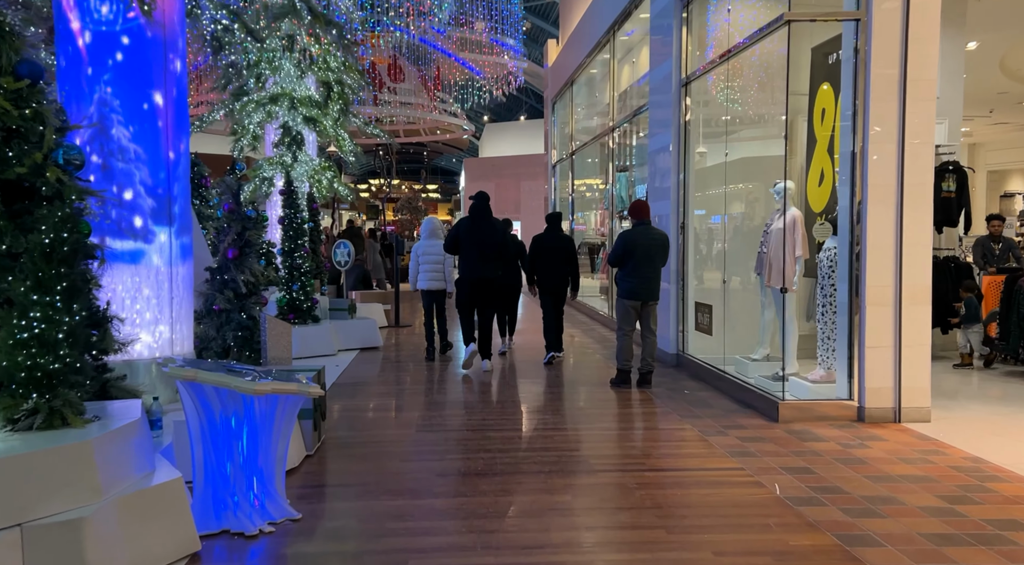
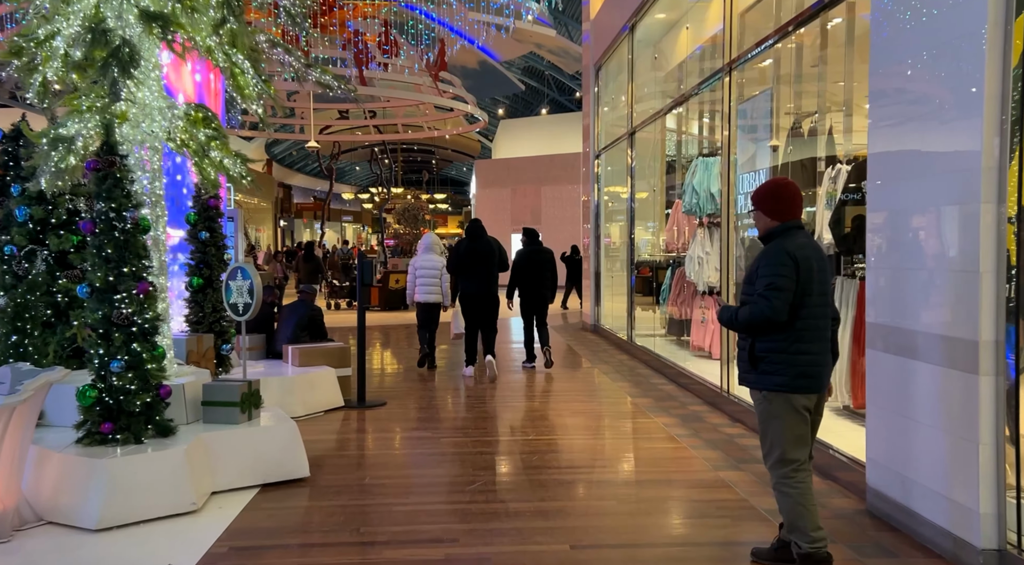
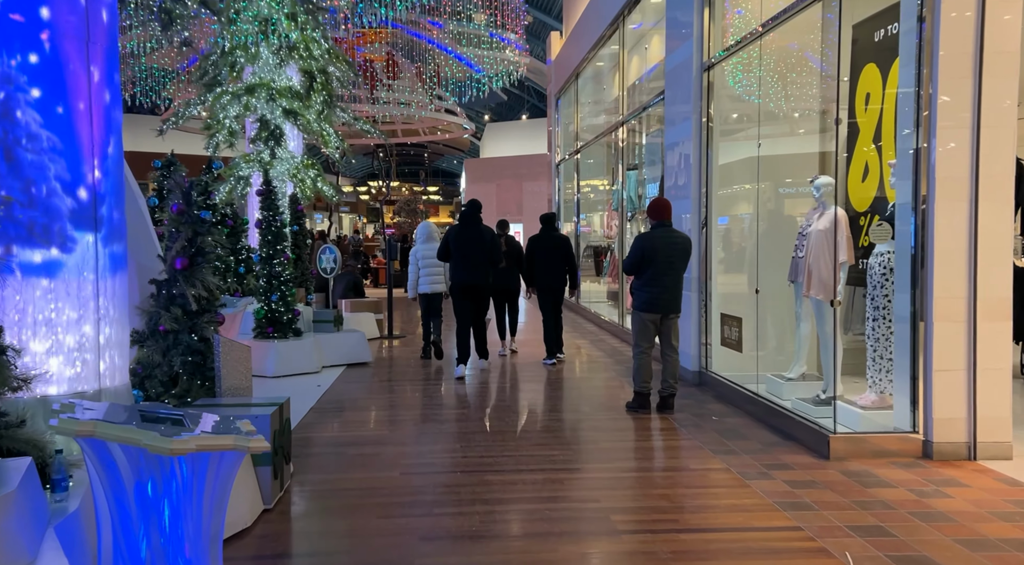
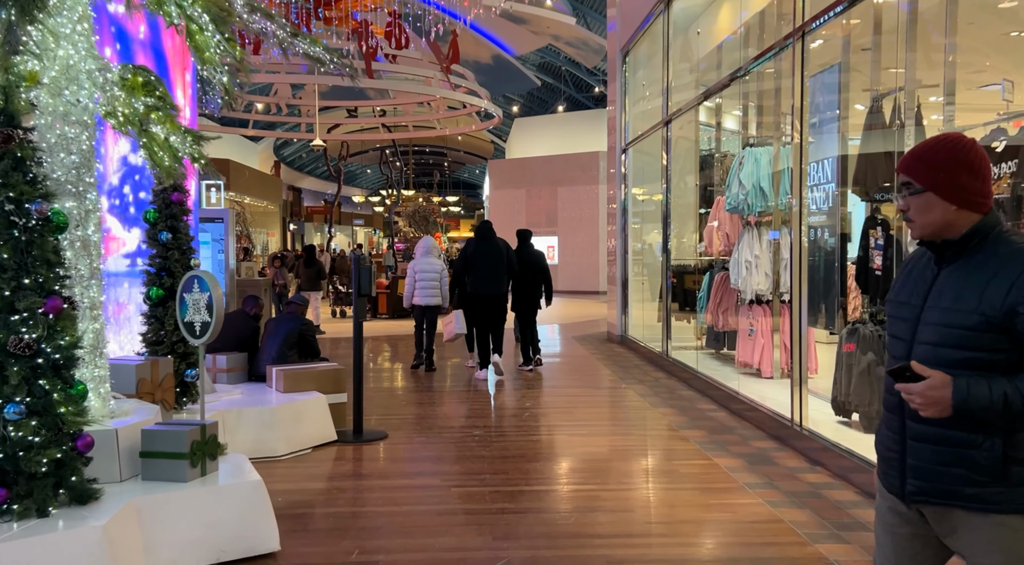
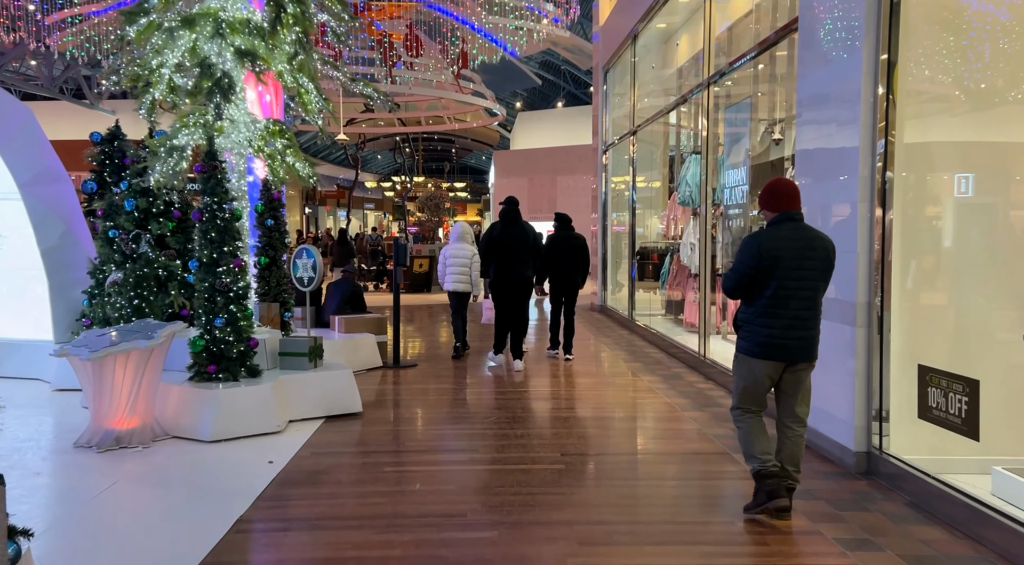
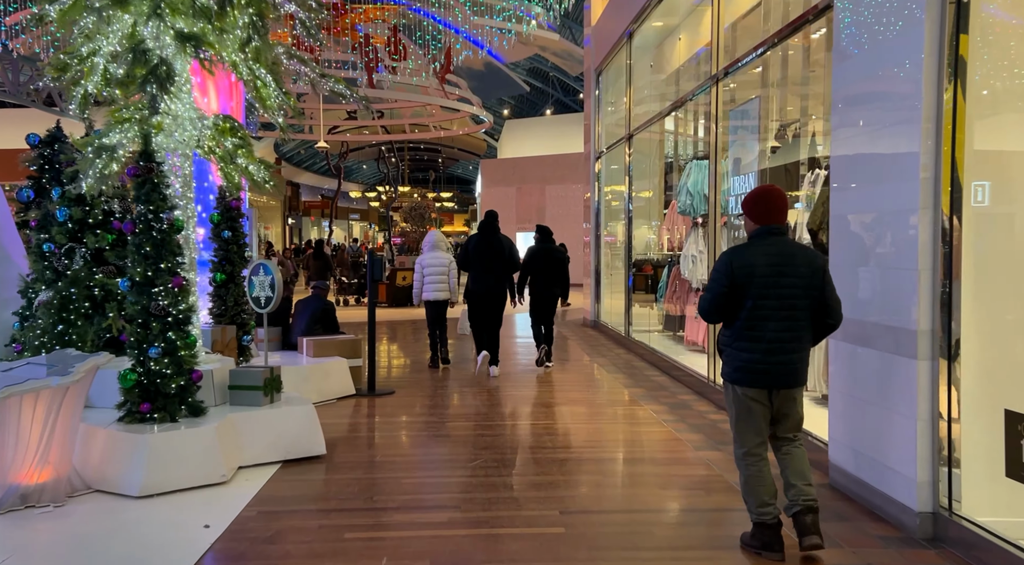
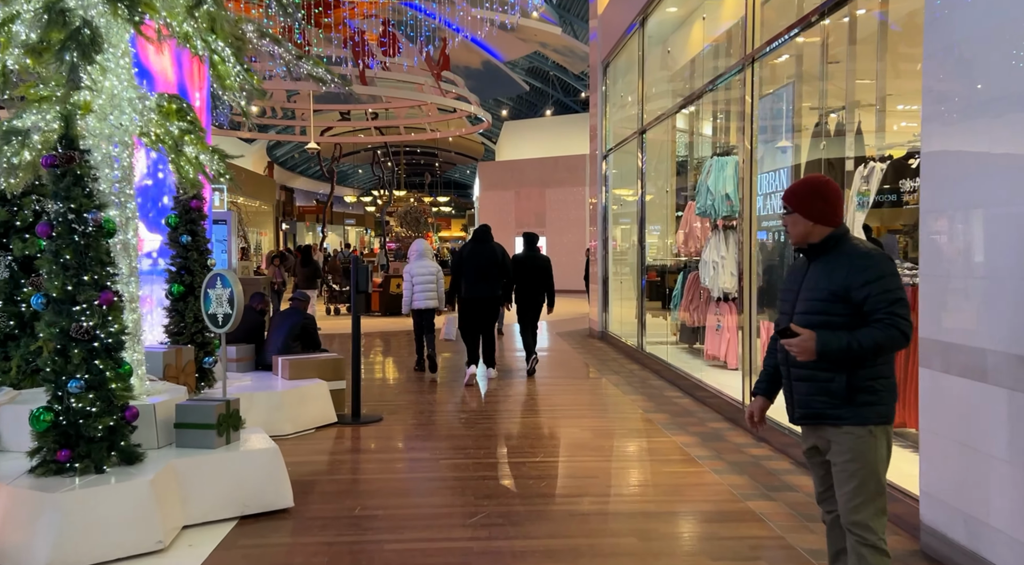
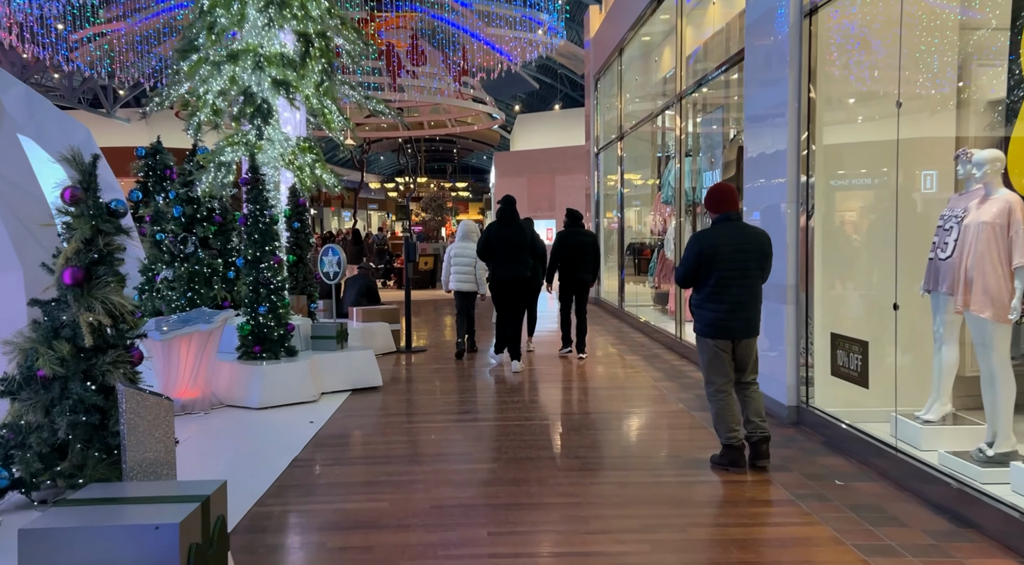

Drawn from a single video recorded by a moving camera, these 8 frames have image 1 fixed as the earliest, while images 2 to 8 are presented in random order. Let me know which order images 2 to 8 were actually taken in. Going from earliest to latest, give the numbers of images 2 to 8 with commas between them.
3, 8, 5, 6, 2, 7, 4
